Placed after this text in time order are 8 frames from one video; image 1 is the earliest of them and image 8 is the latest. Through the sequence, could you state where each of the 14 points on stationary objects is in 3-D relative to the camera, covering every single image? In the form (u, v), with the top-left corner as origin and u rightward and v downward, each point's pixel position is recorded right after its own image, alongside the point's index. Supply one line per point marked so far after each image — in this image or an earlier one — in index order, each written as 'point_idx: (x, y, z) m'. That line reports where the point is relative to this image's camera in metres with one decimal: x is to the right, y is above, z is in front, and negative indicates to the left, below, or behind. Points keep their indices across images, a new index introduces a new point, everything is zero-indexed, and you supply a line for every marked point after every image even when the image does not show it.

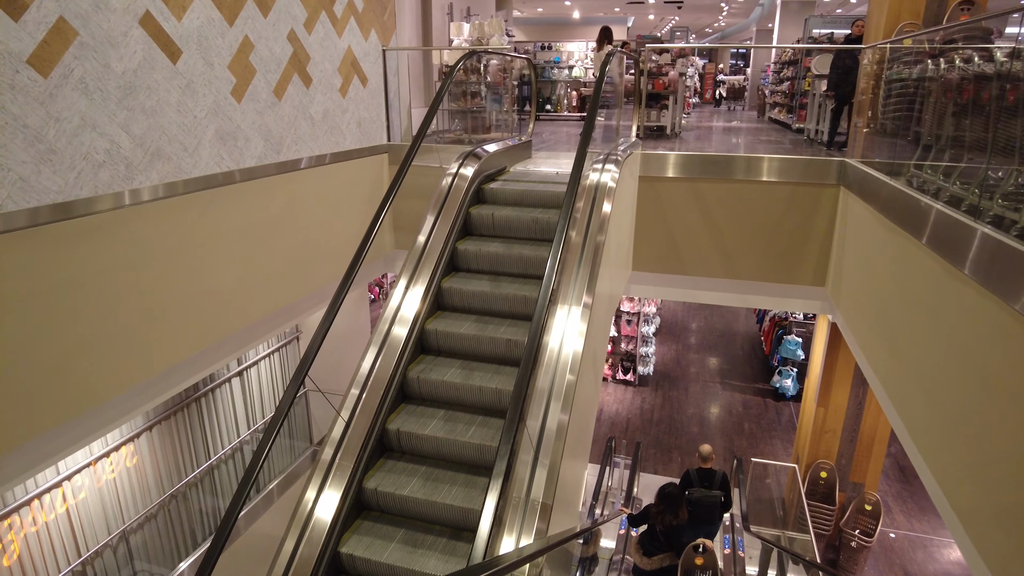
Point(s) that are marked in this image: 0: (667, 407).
0: (+1.9, -1.5, +8.3) m
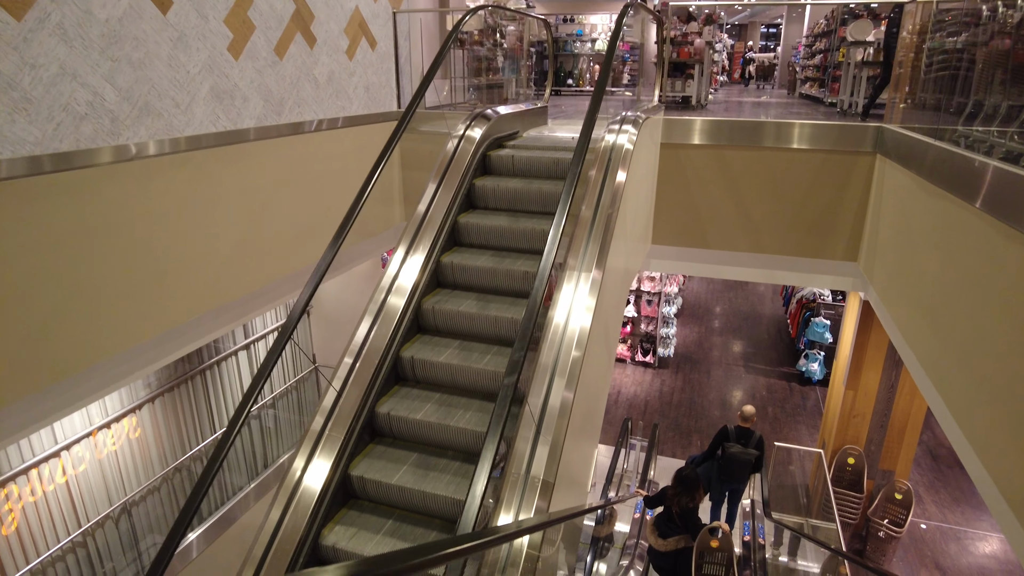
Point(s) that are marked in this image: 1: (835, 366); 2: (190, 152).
0: (+2.1, -1.2, +8.1) m
1: (+2.9, -0.7, +5.9) m
2: (-1.5, +0.6, +3.1) m
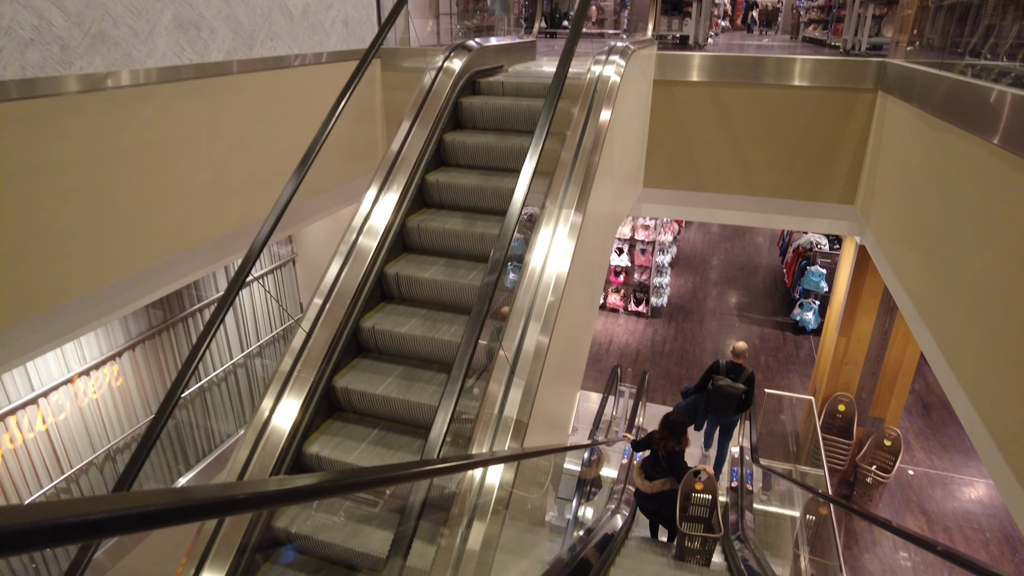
0: (+2.0, -0.6, +8.0) m
1: (+2.8, -0.2, +5.8) m
2: (-1.6, +0.9, +2.9) m
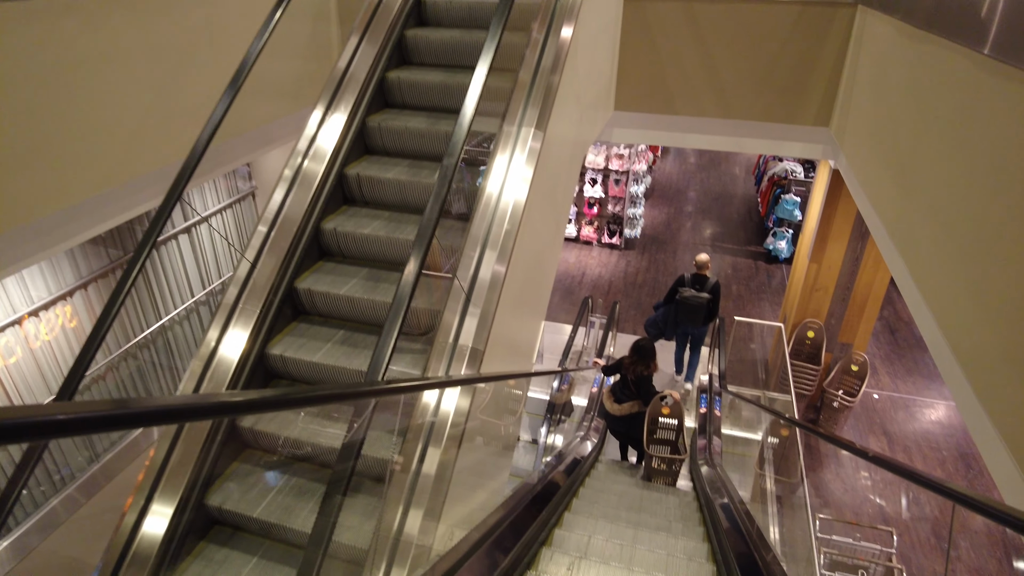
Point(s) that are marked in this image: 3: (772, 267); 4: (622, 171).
0: (+1.7, +0.2, +8.0) m
1: (+2.6, +0.4, +5.8) m
2: (-1.8, +1.2, +2.7) m
3: (+3.2, +0.3, +7.9) m
4: (+1.3, +1.4, +7.9) m
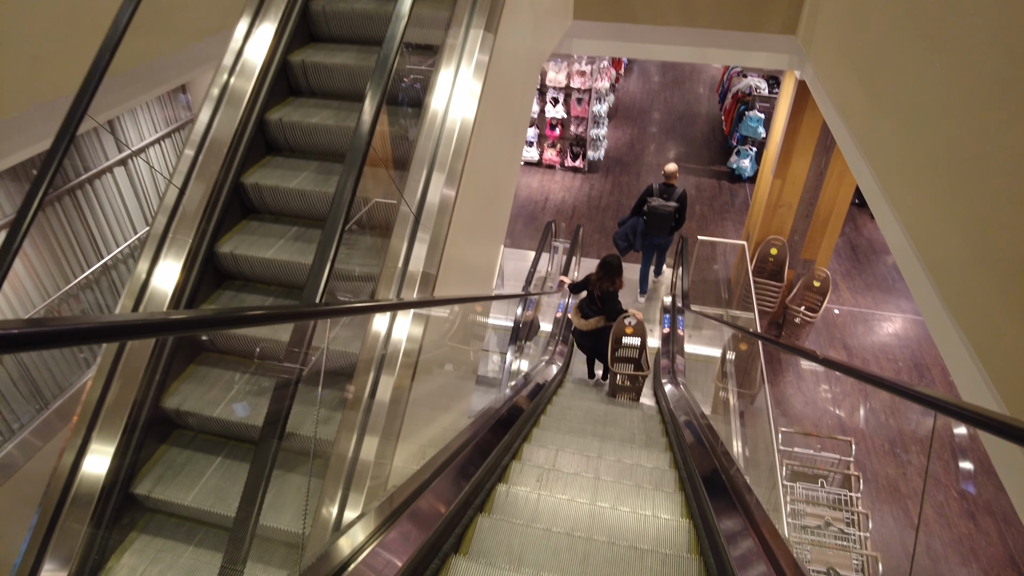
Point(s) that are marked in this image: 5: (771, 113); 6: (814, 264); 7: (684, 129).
0: (+1.3, +1.2, +7.9) m
1: (+2.2, +1.1, +5.7) m
2: (-2.0, +1.4, +2.3) m
3: (+2.7, +1.2, +7.9) m
4: (+0.9, +2.3, +7.6) m
5: (+3.1, +2.1, +7.7) m
6: (+2.6, +0.2, +5.6) m
7: (+2.4, +2.2, +9.2) m
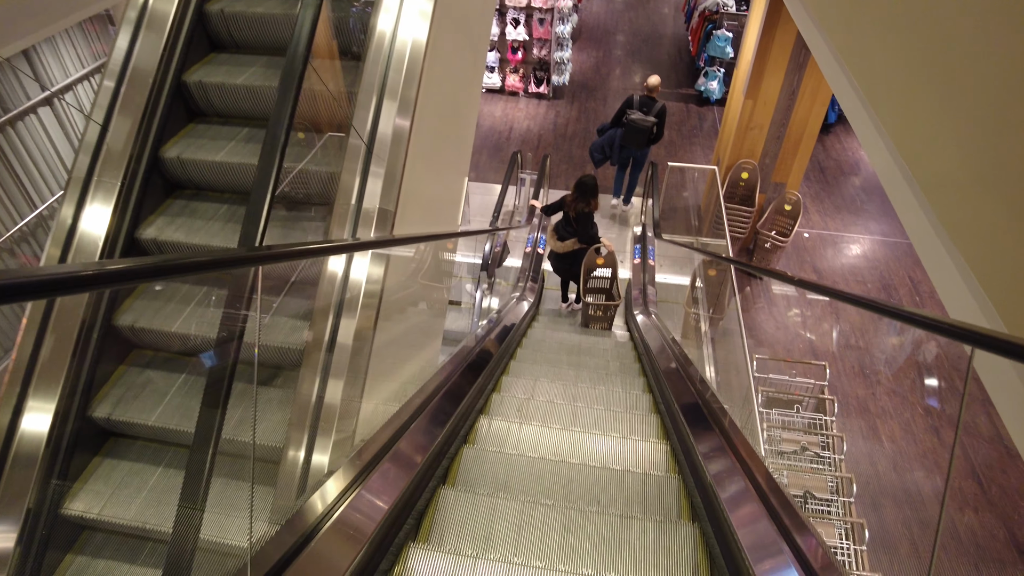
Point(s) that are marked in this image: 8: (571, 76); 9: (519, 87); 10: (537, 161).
0: (+0.8, +2.0, +7.6) m
1: (+1.9, +1.8, +5.5) m
2: (-2.1, +1.5, +1.9) m
3: (+2.3, +2.1, +7.7) m
4: (+0.4, +3.1, +7.3) m
5: (+2.6, +2.9, +7.5) m
6: (+2.3, +0.9, +5.6) m
7: (+1.9, +3.2, +8.9) m
8: (+0.8, +2.8, +8.5) m
9: (+0.1, +2.5, +8.0) m
10: (+0.3, +1.4, +7.1) m
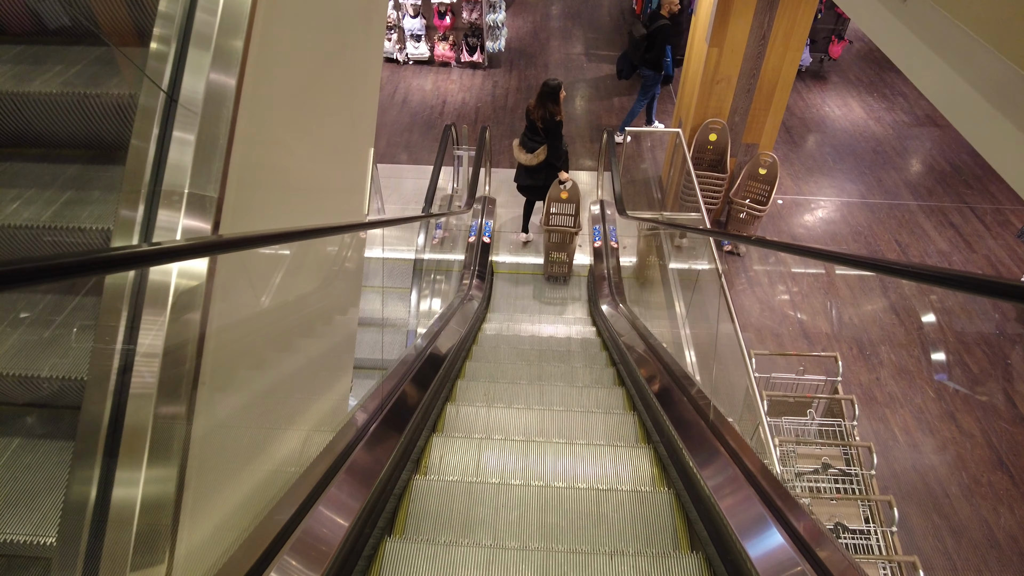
0: (+0.1, +2.1, +7.0) m
1: (+1.3, +2.0, +5.0) m
2: (-2.4, +1.3, +1.1) m
3: (+1.5, +2.3, +7.1) m
4: (-0.4, +3.2, +6.6) m
5: (+1.8, +3.2, +7.0) m
6: (+1.8, +1.1, +5.1) m
7: (+1.0, +3.5, +8.3) m
8: (-0.1, +3.0, +7.8) m
9: (-0.7, +2.5, +7.3) m
10: (-0.3, +1.5, +6.4) m
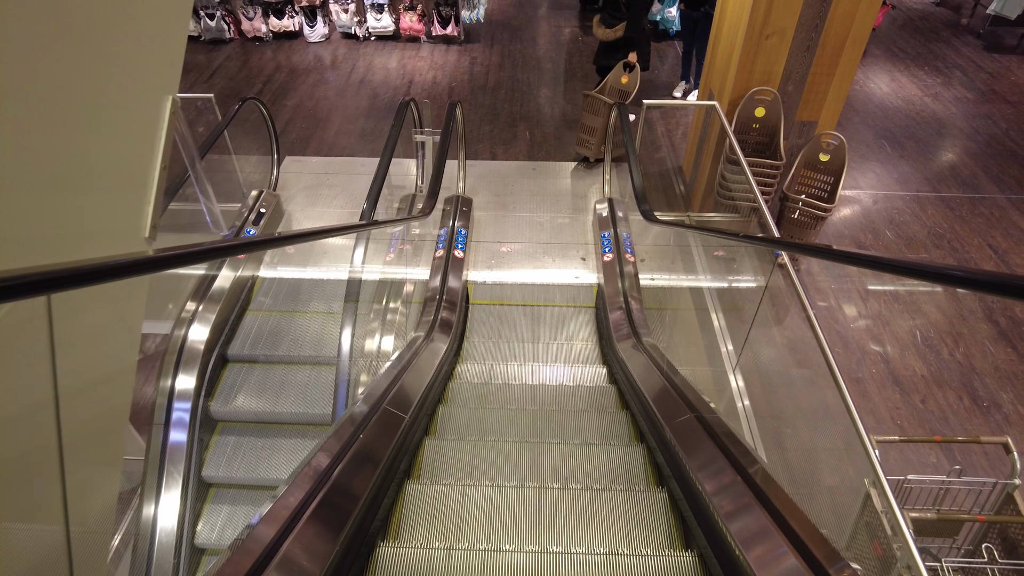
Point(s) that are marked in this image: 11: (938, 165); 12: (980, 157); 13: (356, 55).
0: (-0.1, +2.0, +6.0) m
1: (+1.2, +1.9, +4.0) m
2: (-2.5, +1.2, +0.1) m
3: (+1.4, +2.3, +6.2) m
4: (-0.5, +3.1, +5.6) m
5: (+1.7, +3.1, +6.0) m
6: (+1.7, +1.0, +4.2) m
7: (+0.8, +3.4, +7.3) m
8: (-0.3, +2.8, +6.9) m
9: (-0.8, +2.4, +6.3) m
10: (-0.5, +1.3, +5.4) m
11: (+2.8, +0.8, +4.4) m
12: (+3.2, +0.9, +4.4) m
13: (-1.5, +2.3, +6.5) m
